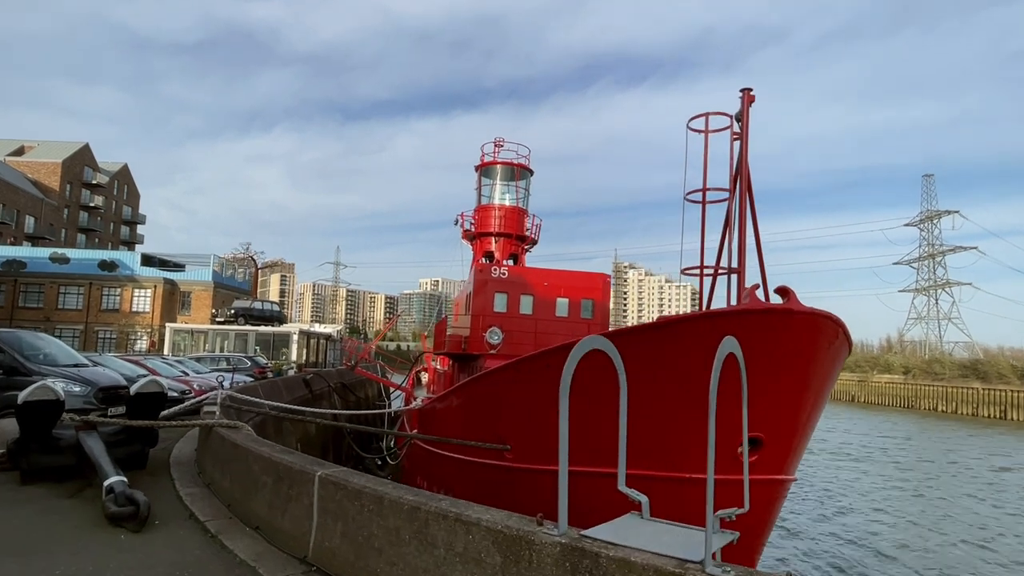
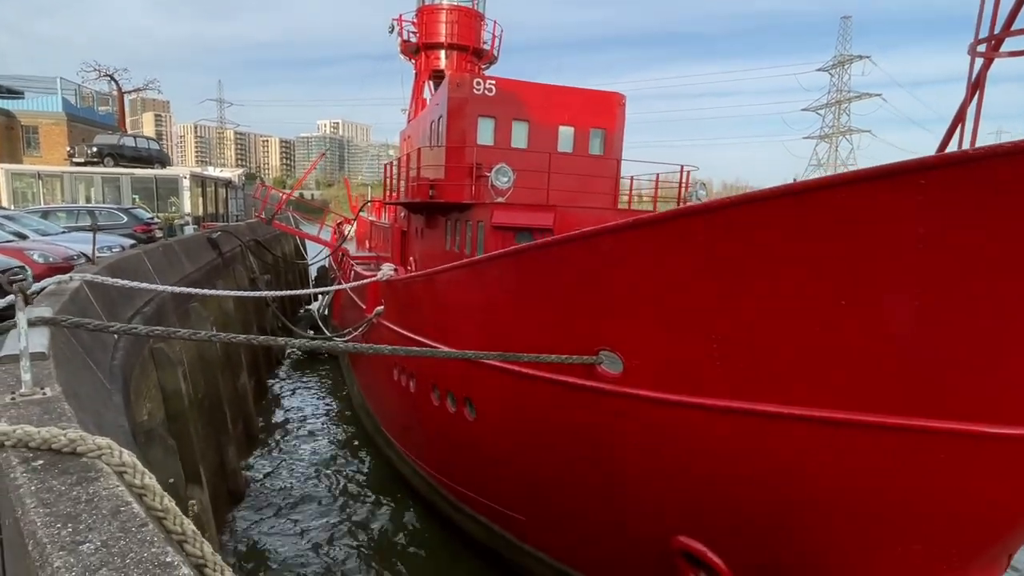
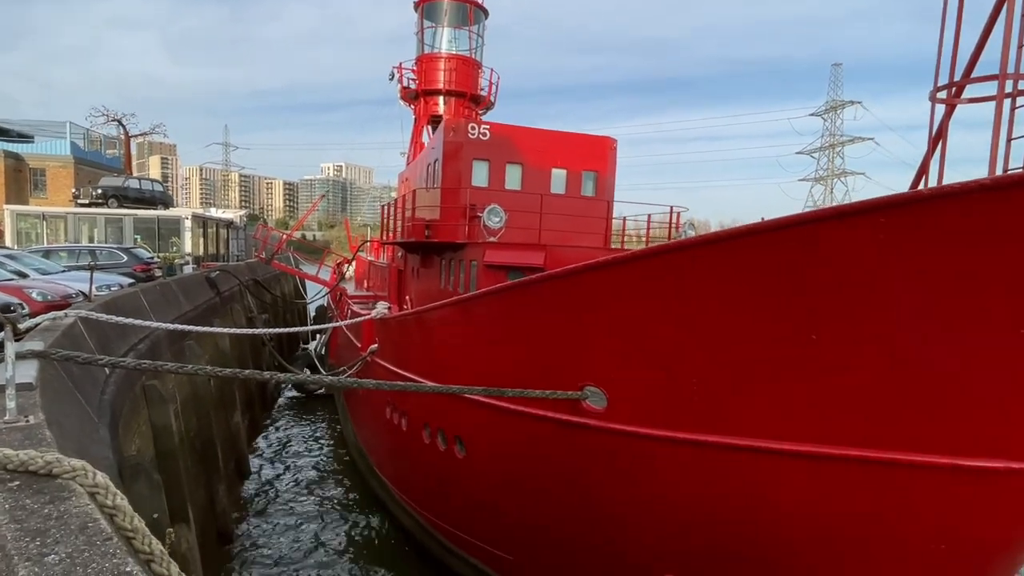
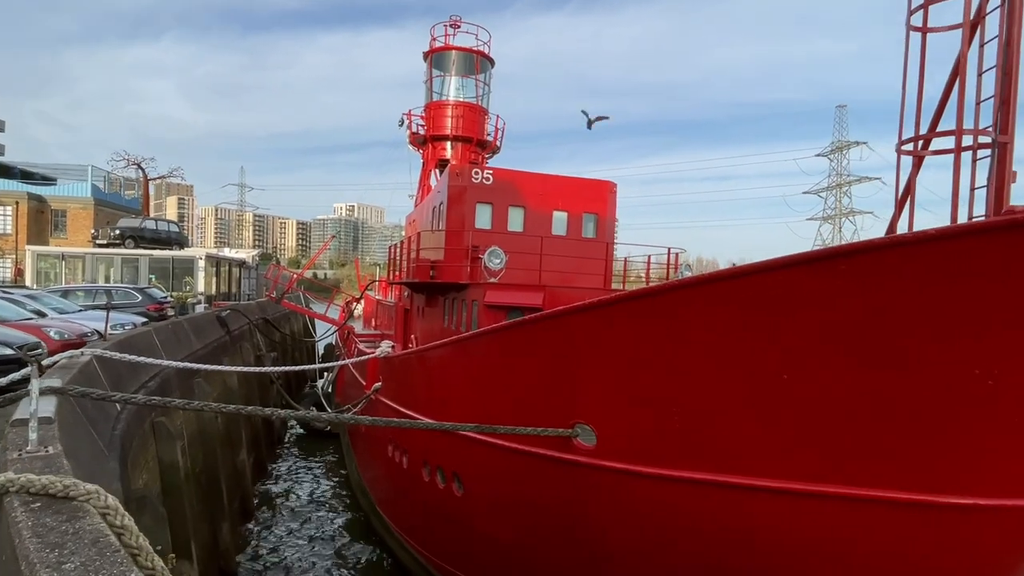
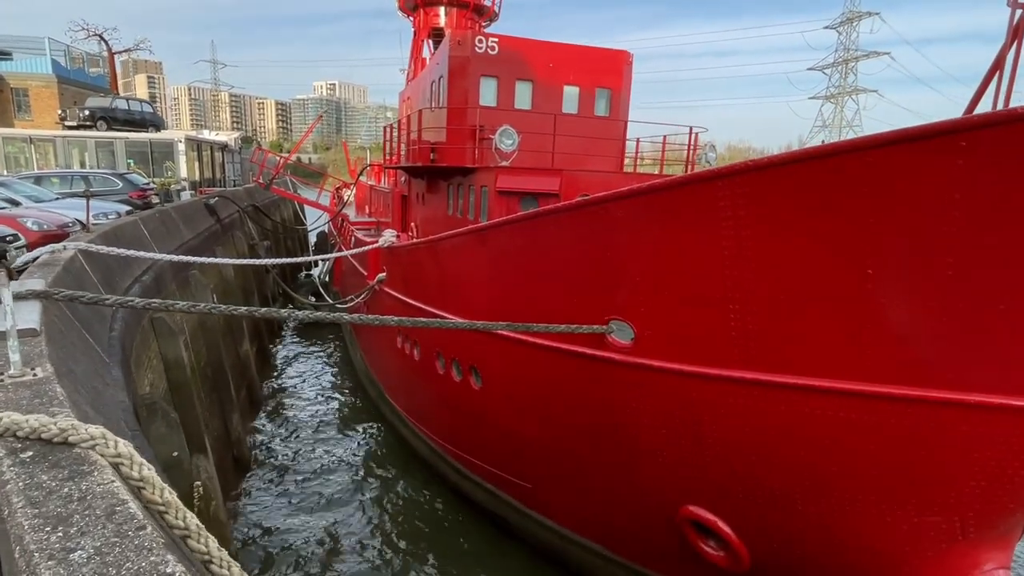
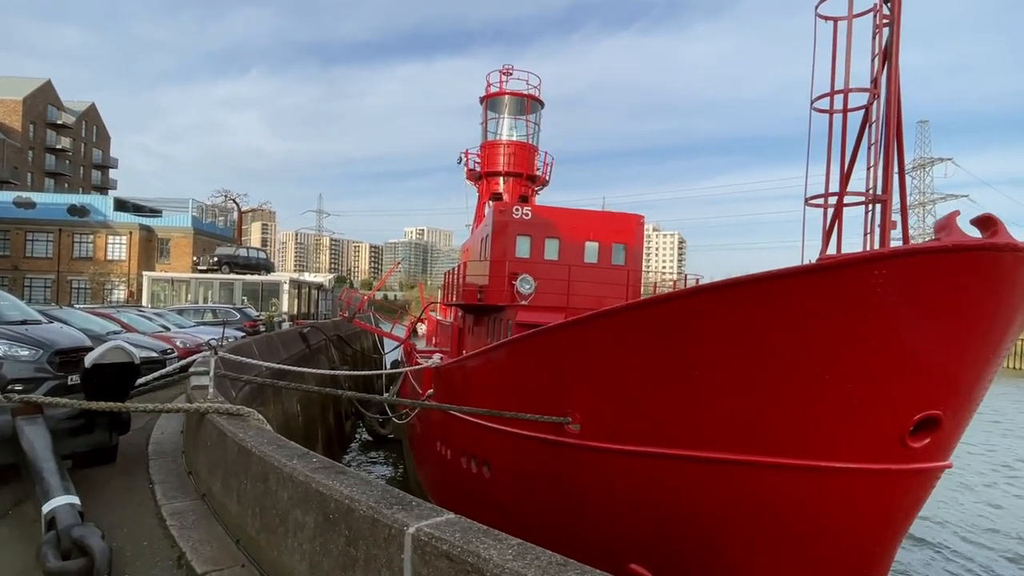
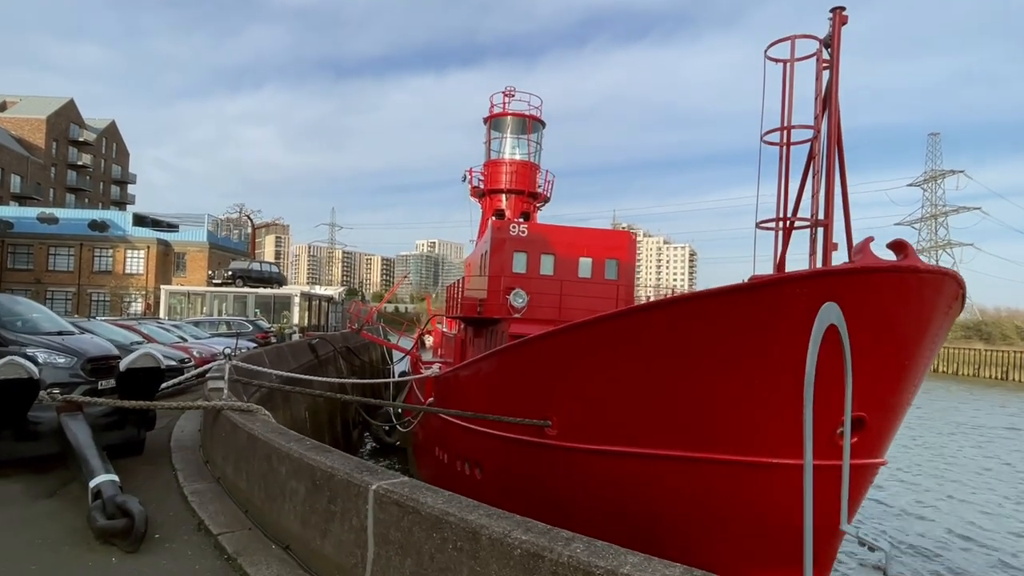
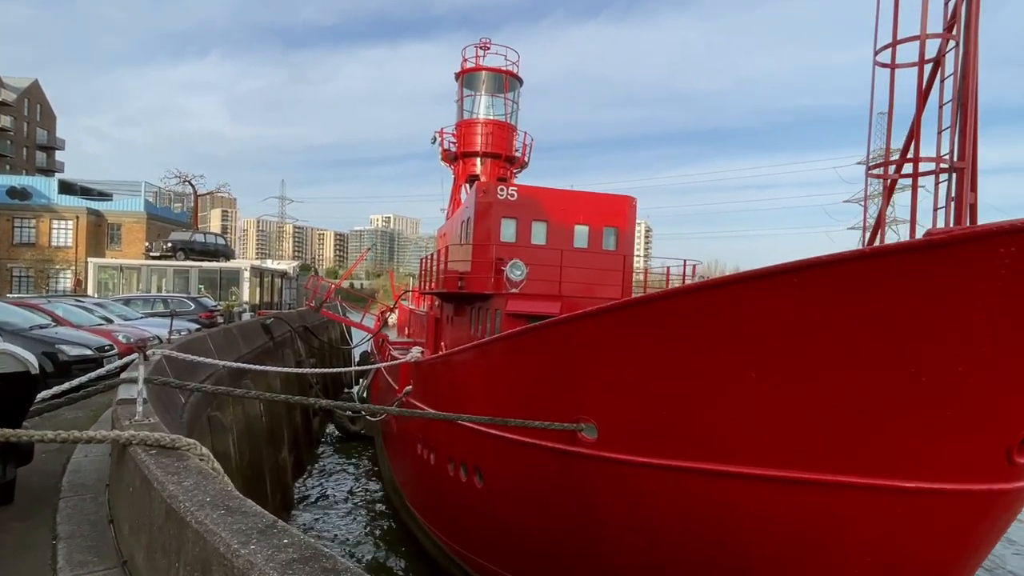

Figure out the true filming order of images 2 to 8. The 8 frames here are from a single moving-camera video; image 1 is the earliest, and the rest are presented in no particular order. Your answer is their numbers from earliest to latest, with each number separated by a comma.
7, 6, 8, 4, 3, 2, 5
